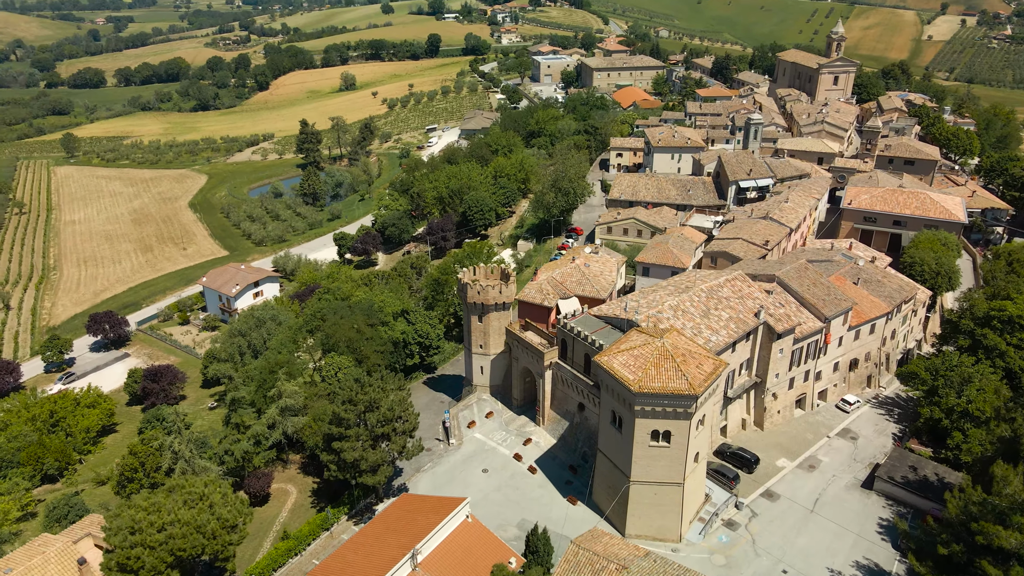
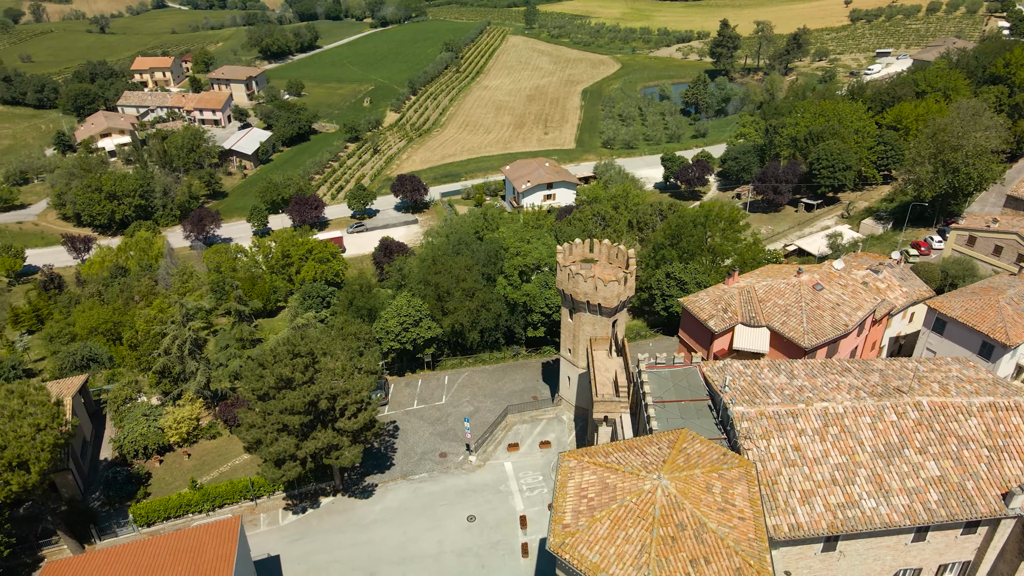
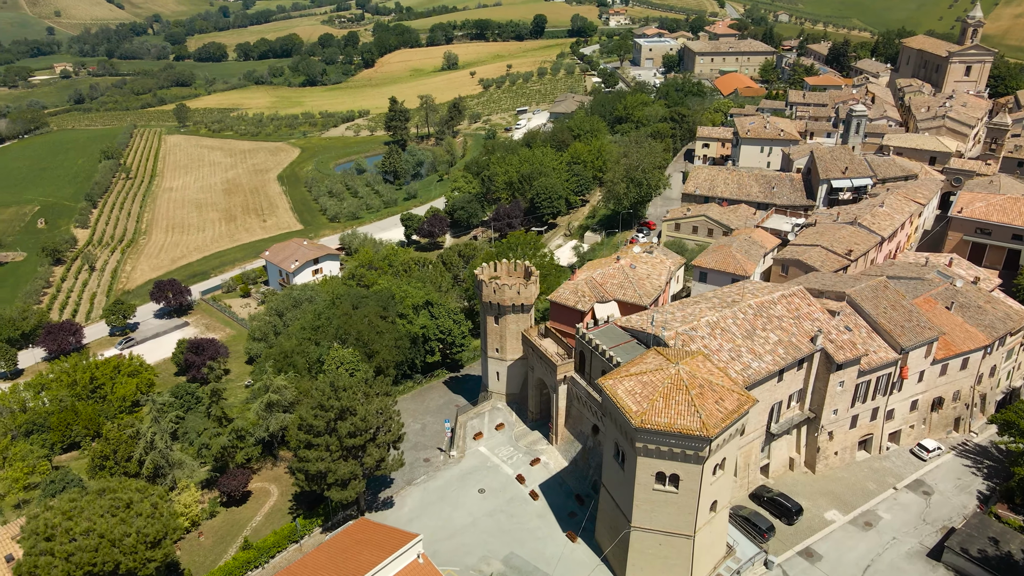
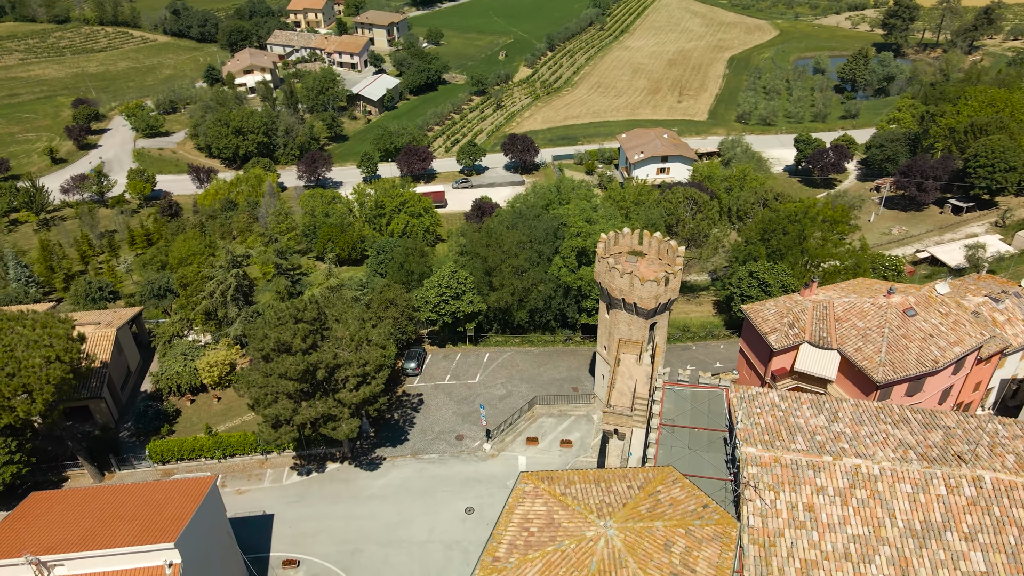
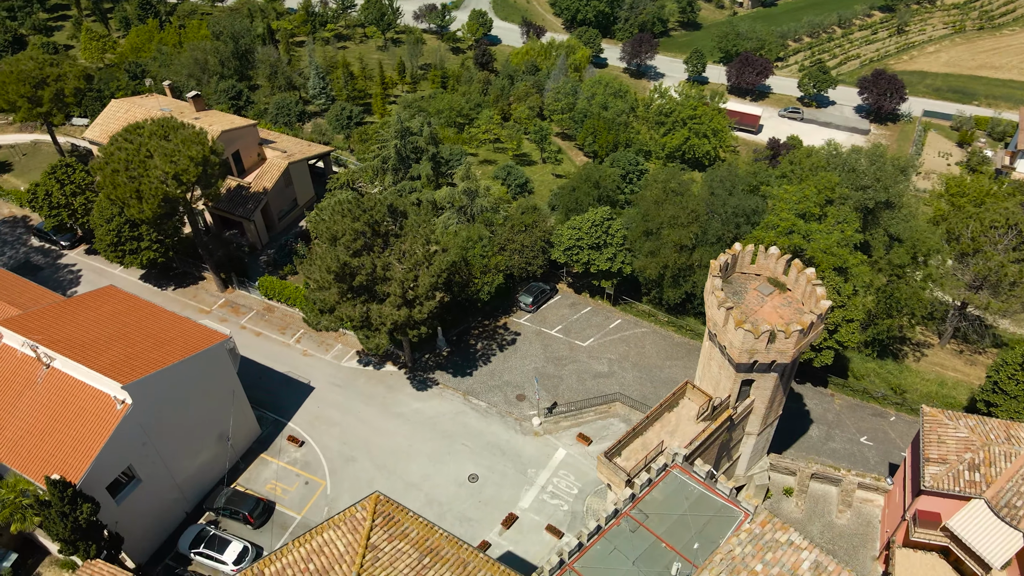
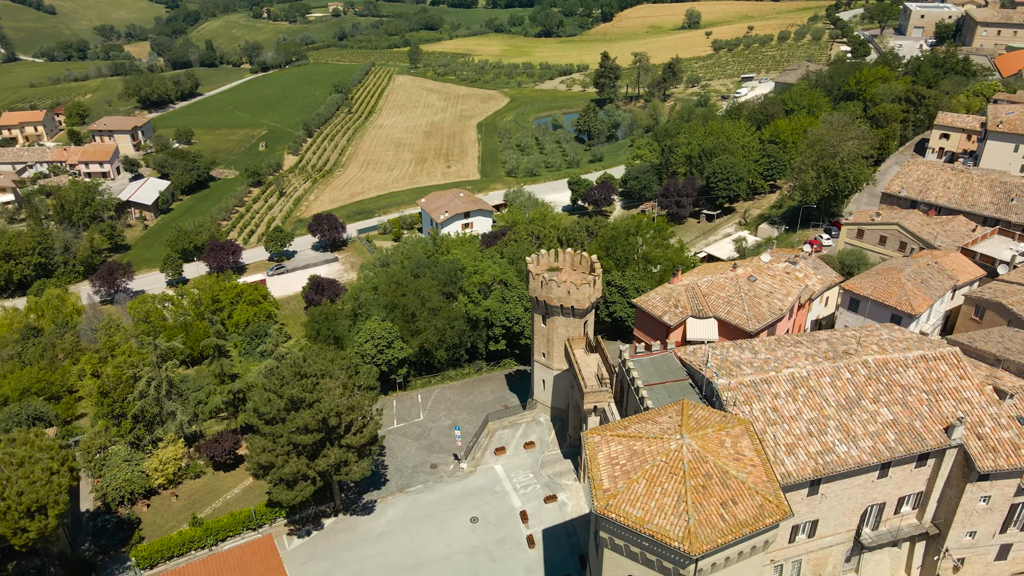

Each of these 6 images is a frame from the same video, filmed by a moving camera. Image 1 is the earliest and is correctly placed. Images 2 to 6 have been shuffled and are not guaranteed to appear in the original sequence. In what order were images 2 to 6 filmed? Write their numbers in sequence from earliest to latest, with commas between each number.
3, 6, 2, 4, 5
